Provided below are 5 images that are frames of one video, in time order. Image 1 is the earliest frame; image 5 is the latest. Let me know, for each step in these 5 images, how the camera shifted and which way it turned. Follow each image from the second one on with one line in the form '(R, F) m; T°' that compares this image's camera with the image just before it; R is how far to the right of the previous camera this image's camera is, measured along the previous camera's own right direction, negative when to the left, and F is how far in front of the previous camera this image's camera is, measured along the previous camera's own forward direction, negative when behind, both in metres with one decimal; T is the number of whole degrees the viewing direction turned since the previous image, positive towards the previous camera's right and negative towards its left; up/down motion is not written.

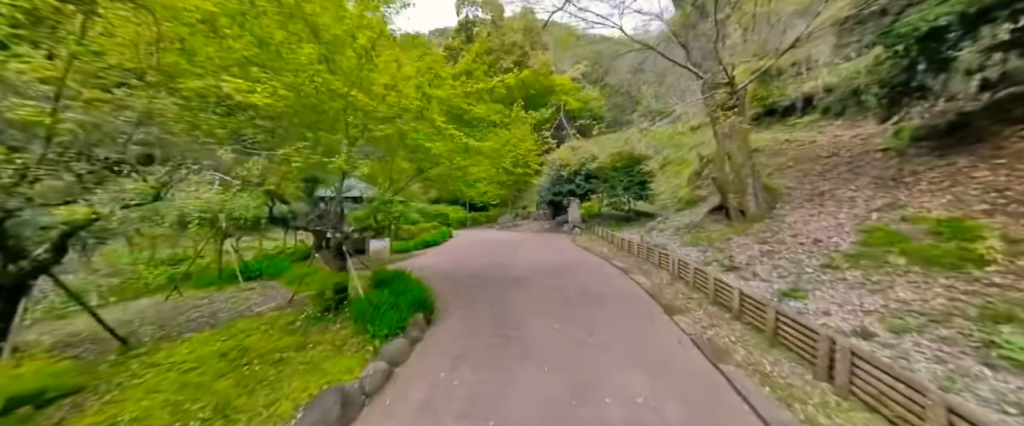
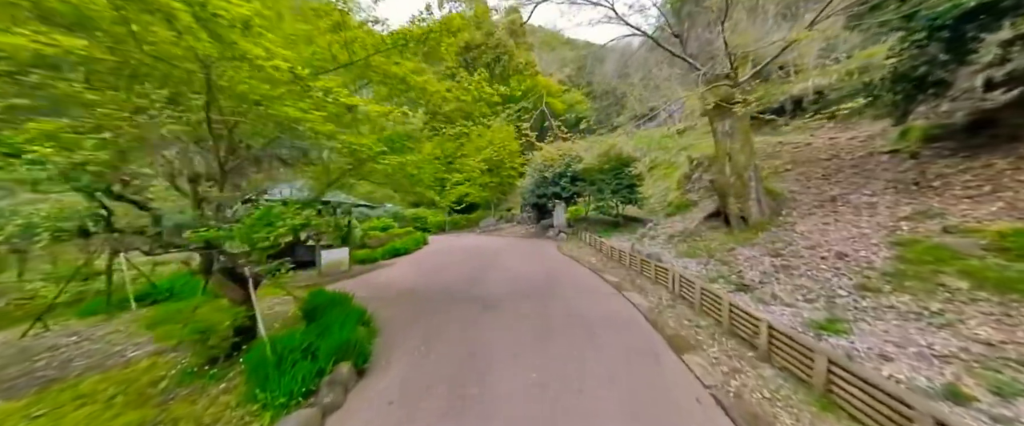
(+0.3, +1.3) m; +3°
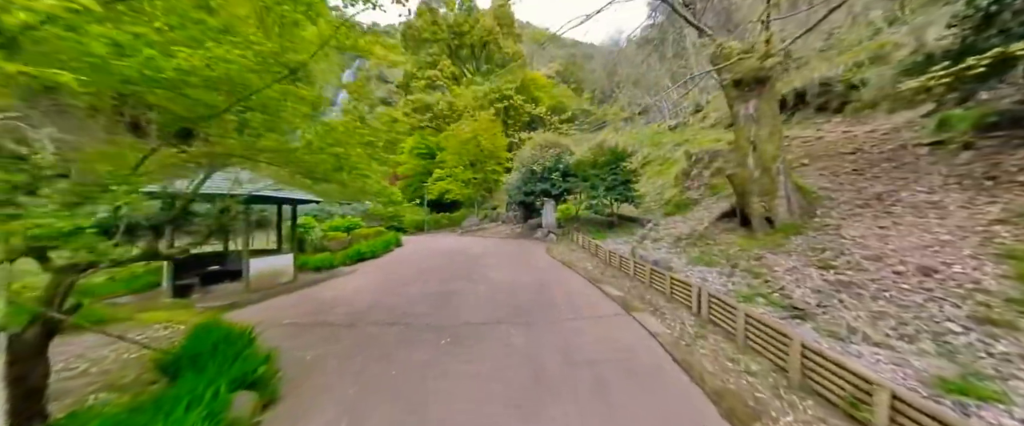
(+0.1, +1.6) m; +3°
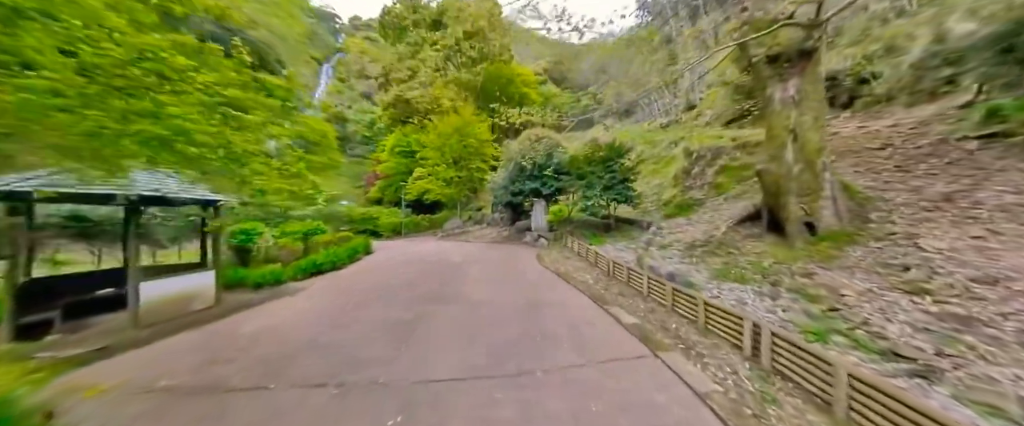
(0.0, +1.5) m; +3°
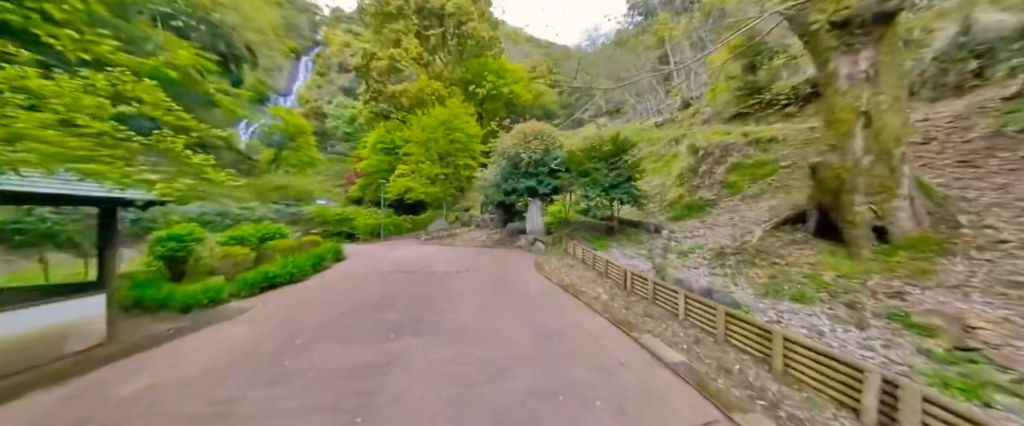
(-0.3, +1.3) m; +3°
